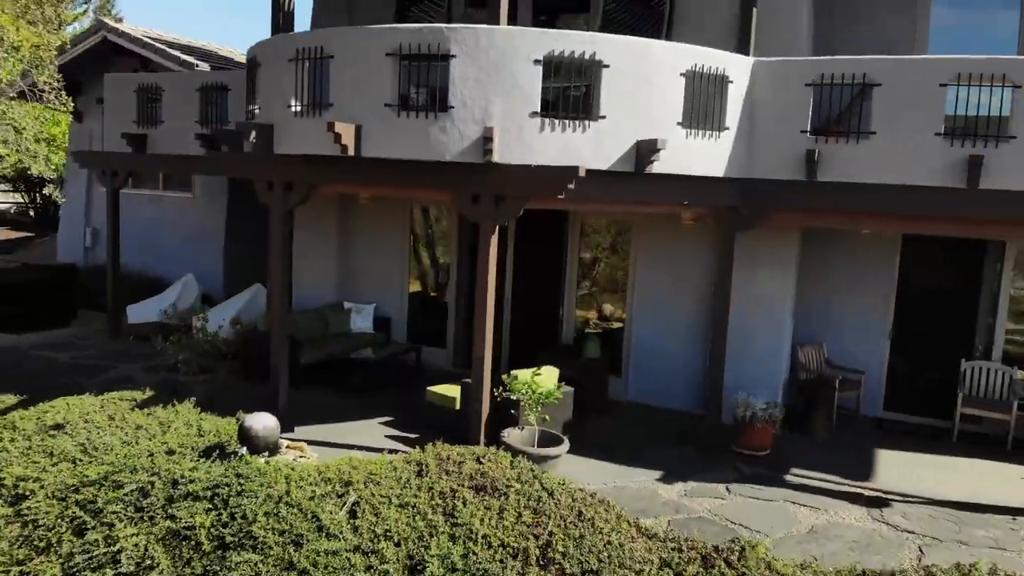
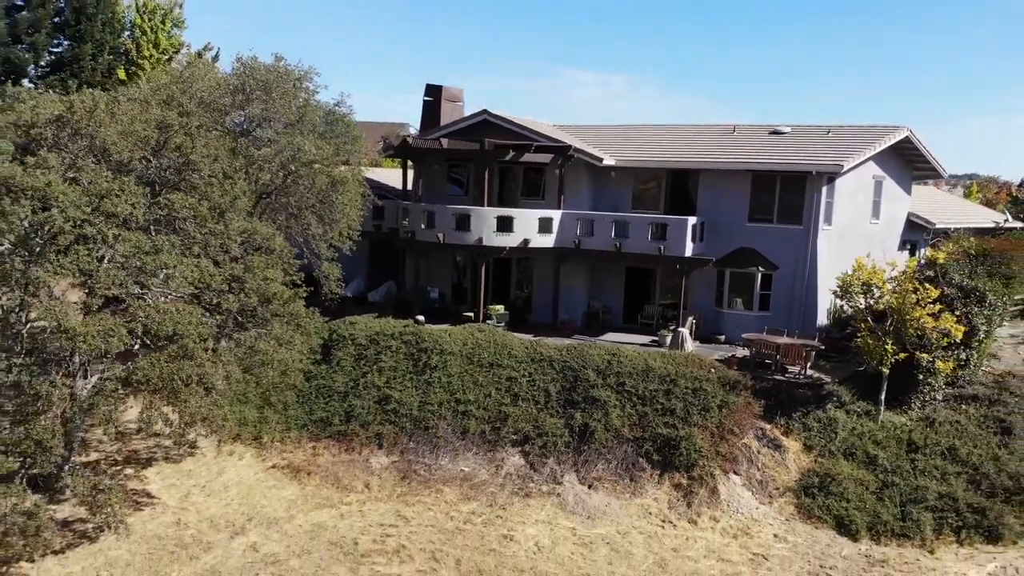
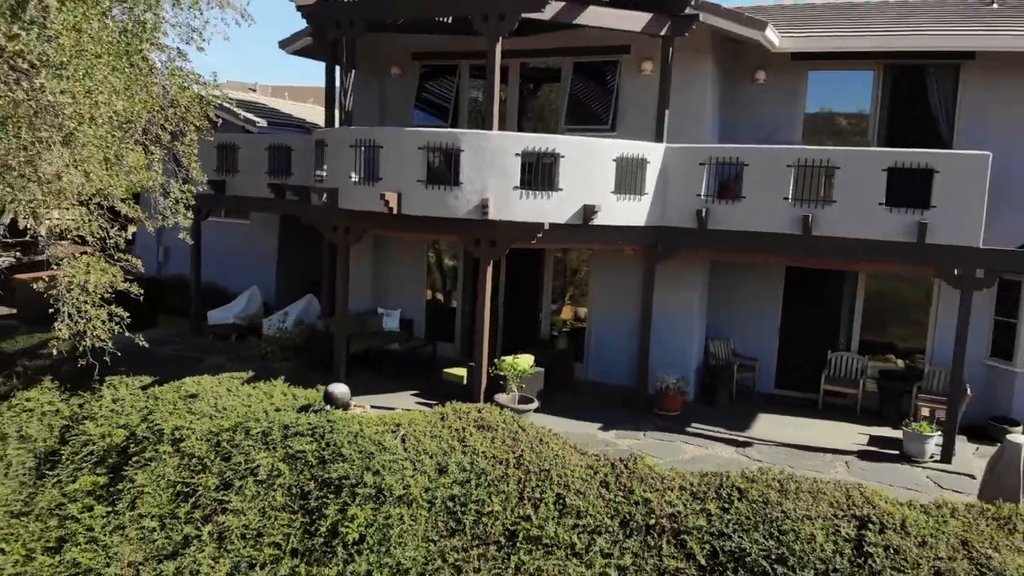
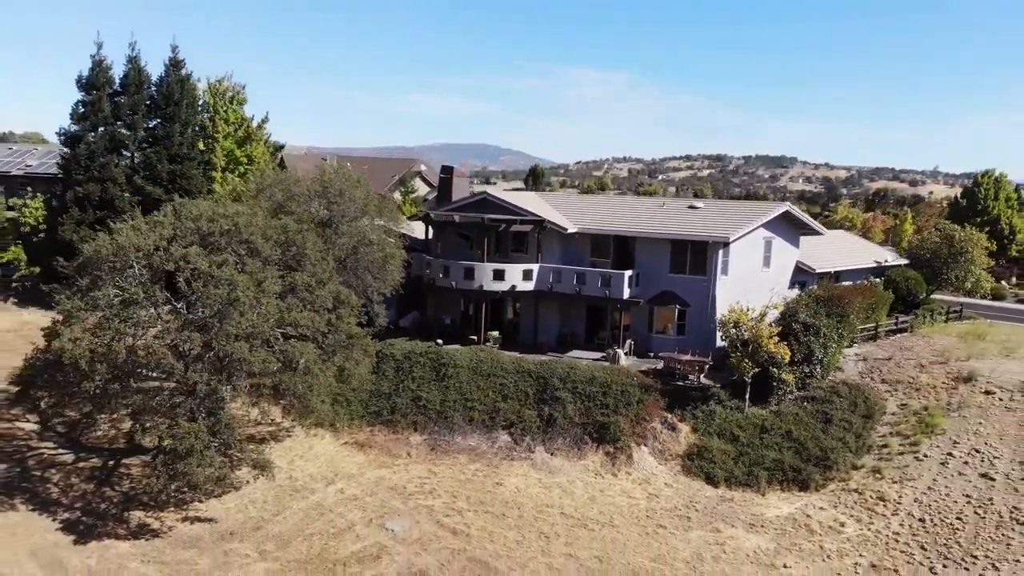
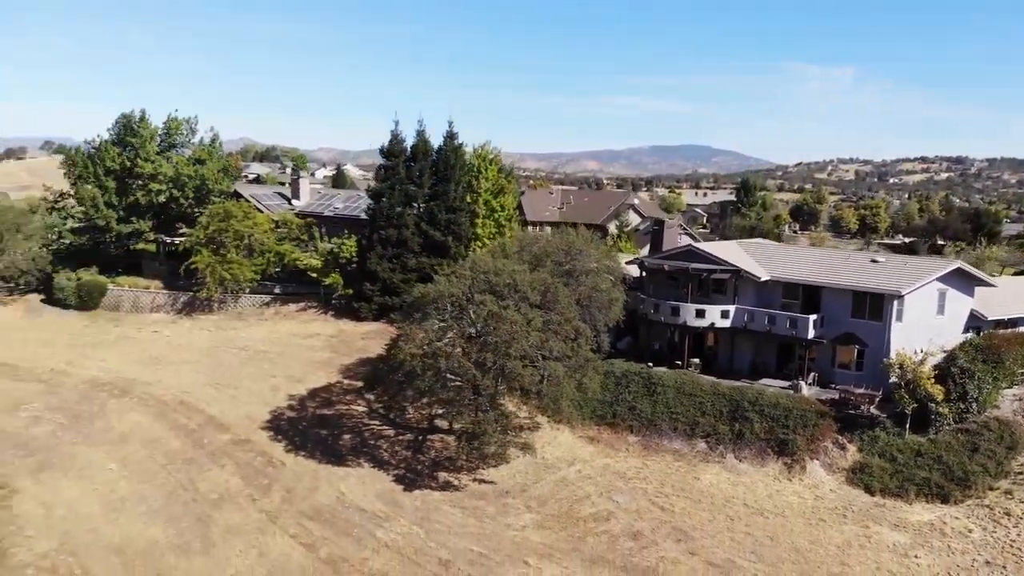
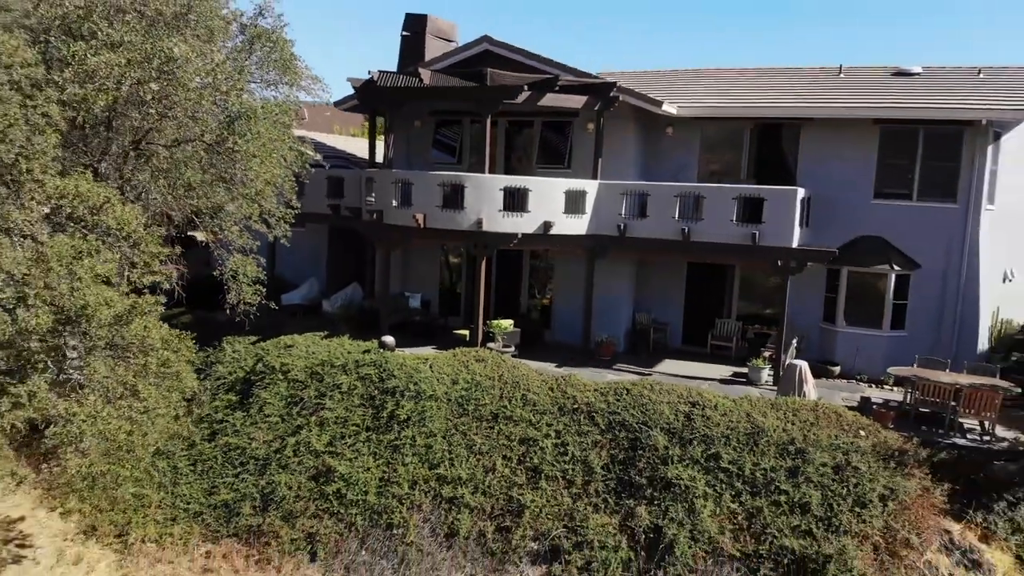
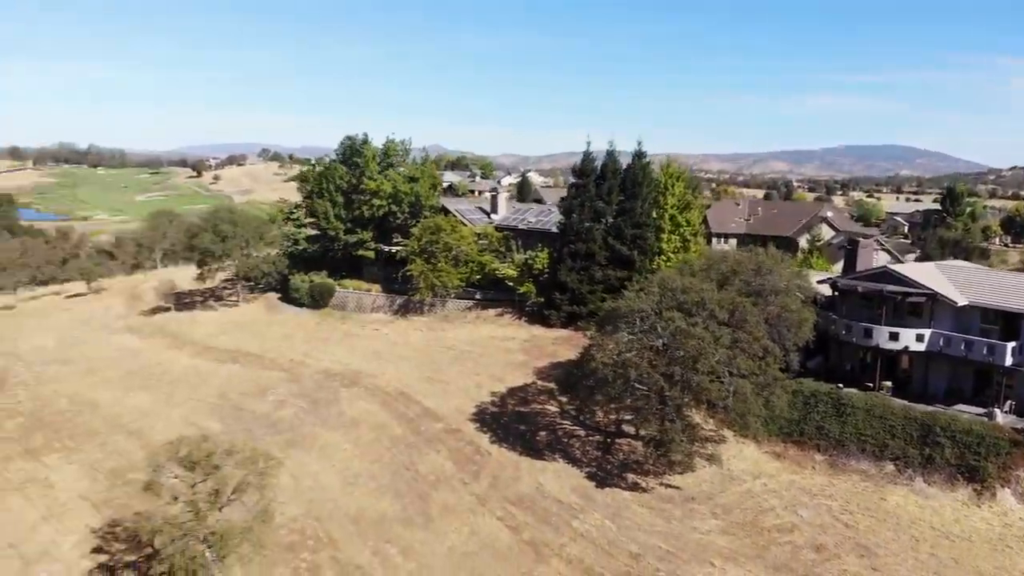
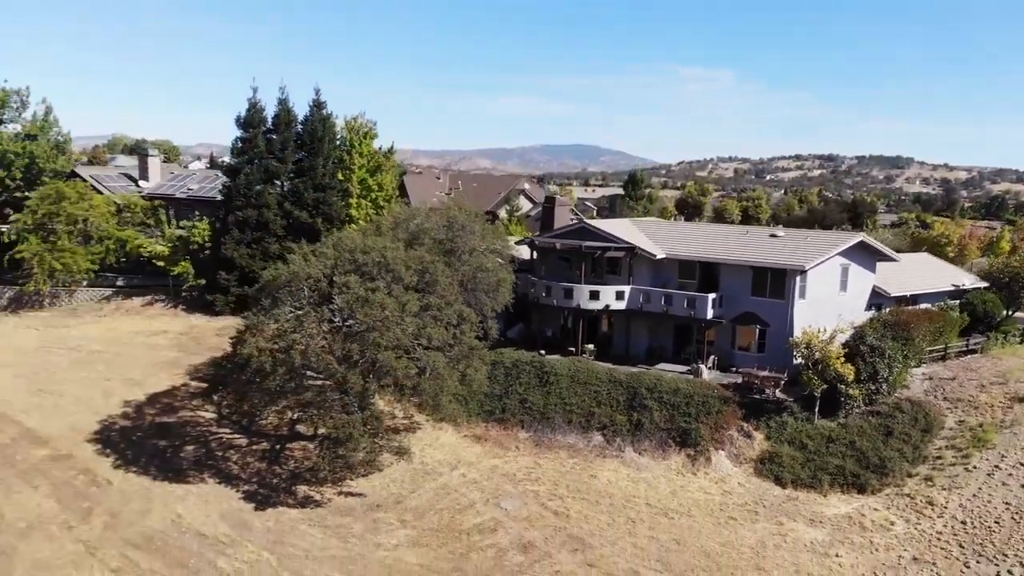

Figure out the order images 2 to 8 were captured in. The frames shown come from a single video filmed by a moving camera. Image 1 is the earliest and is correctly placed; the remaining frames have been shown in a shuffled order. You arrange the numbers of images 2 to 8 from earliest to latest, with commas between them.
3, 6, 2, 4, 8, 5, 7
